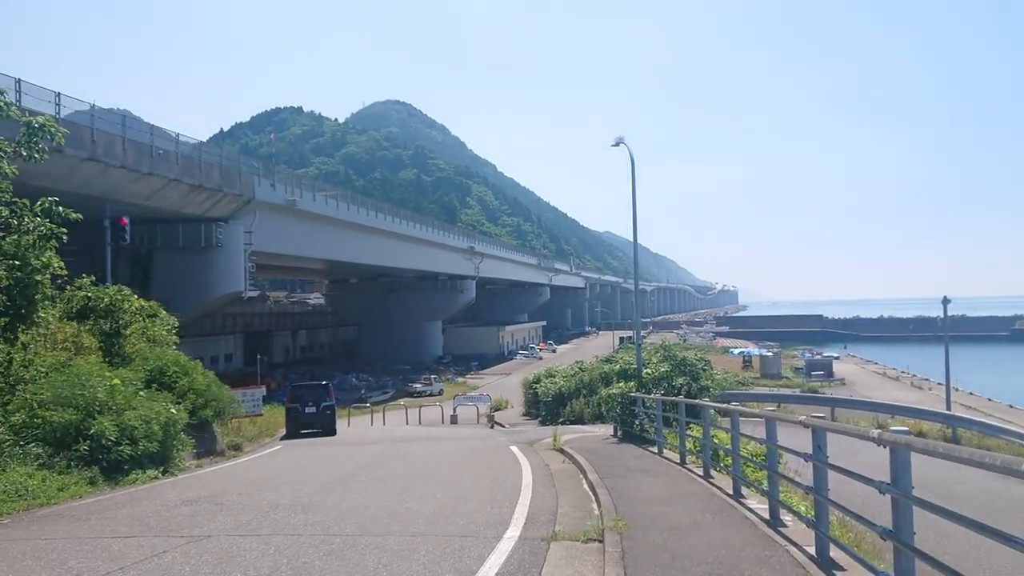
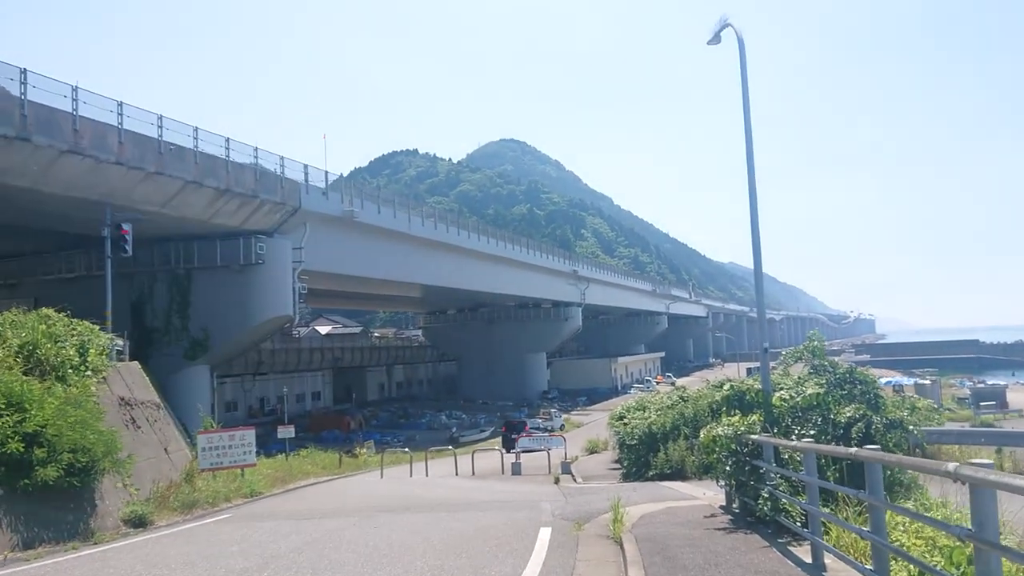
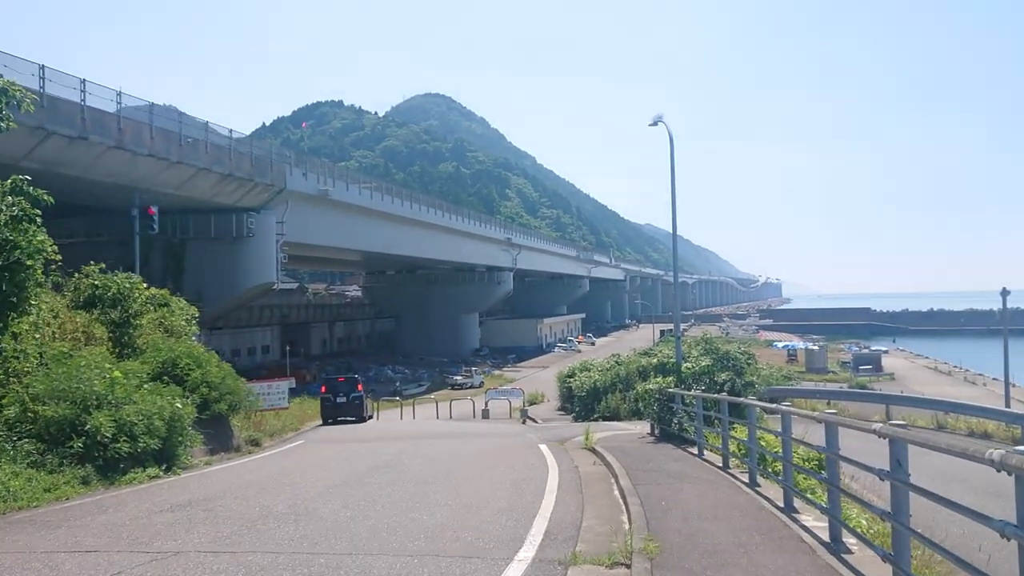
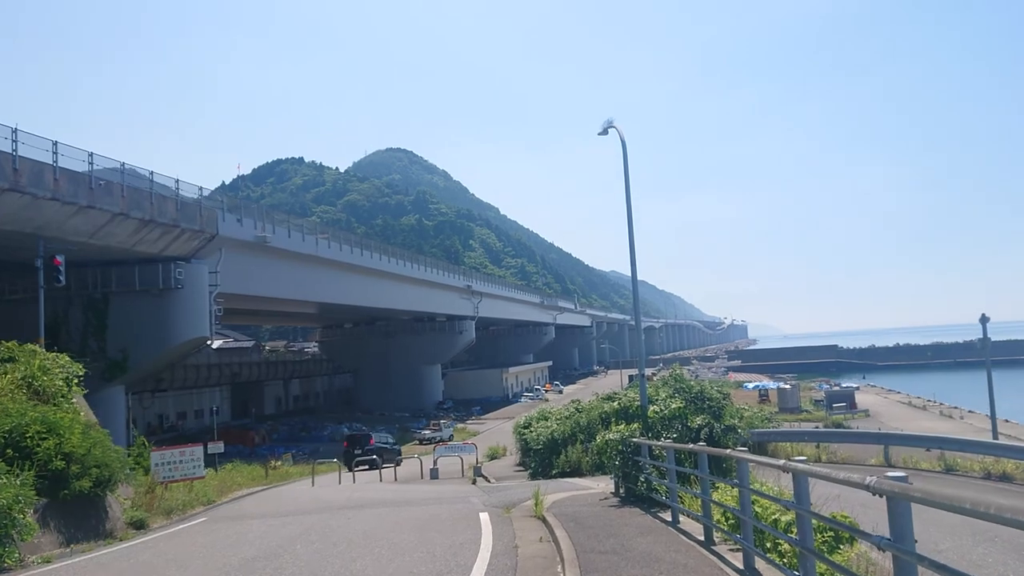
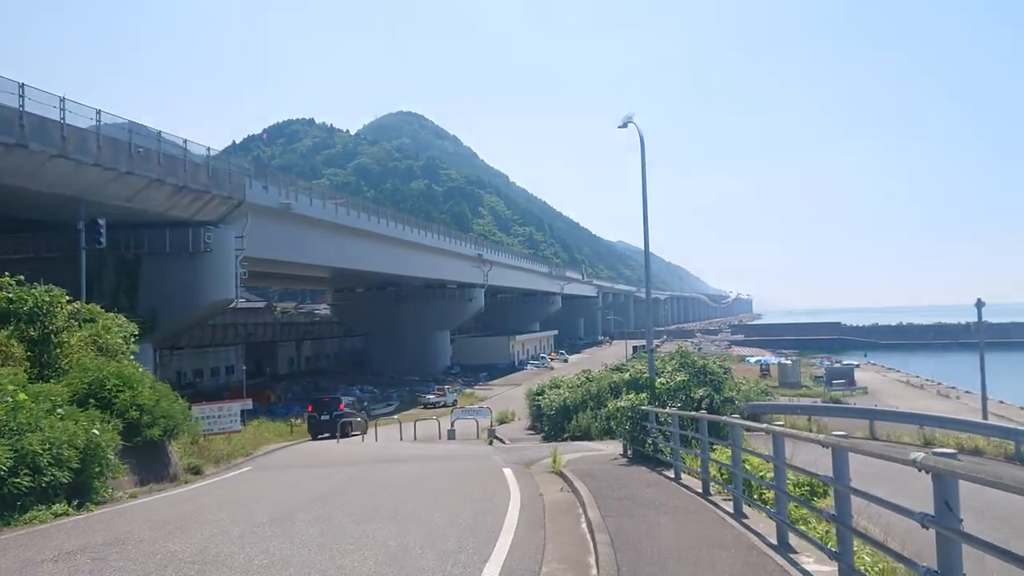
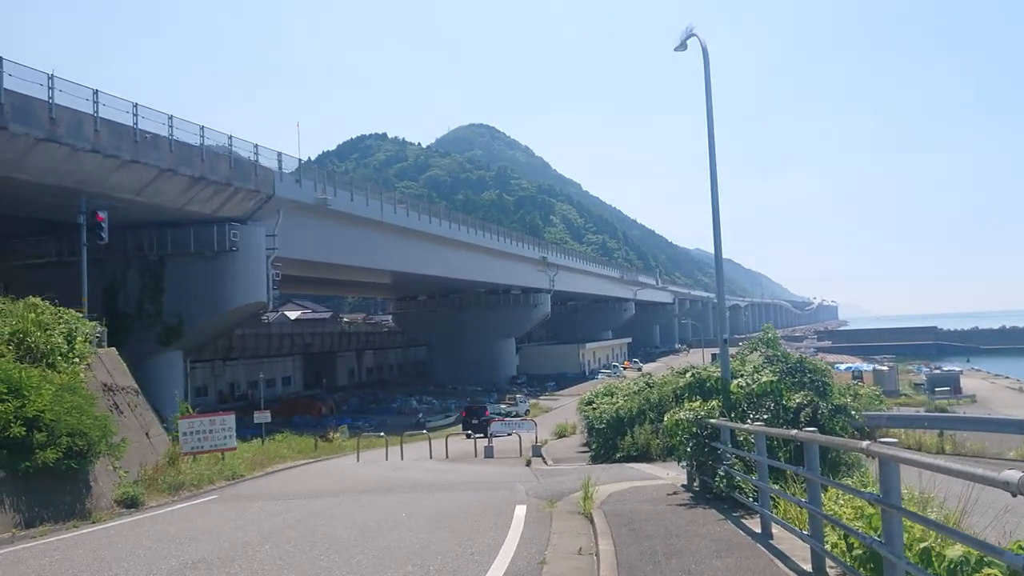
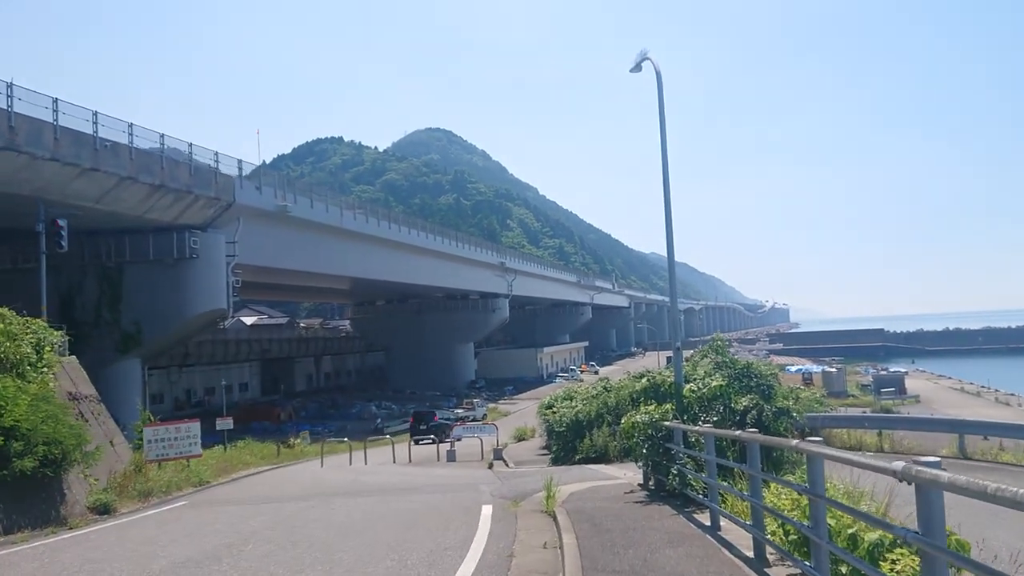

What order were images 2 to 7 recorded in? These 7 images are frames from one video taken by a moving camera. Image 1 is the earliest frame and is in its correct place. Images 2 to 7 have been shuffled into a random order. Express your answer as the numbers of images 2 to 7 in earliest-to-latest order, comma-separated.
3, 5, 4, 7, 6, 2
